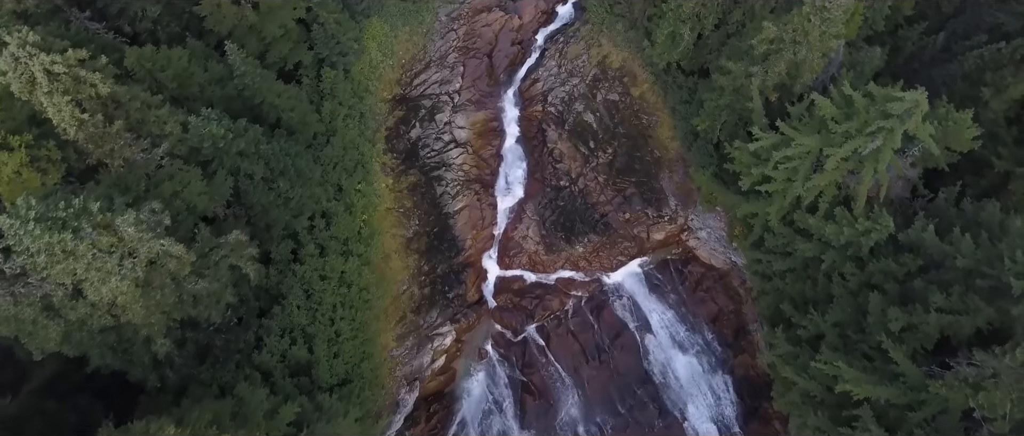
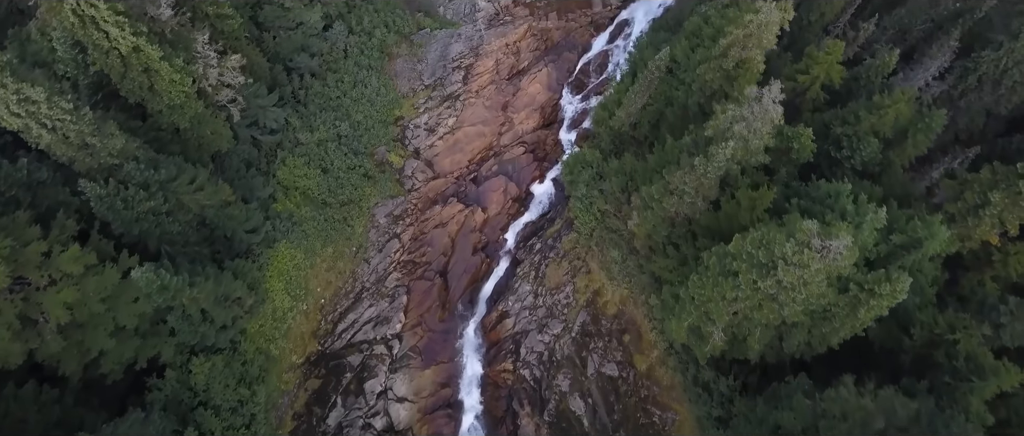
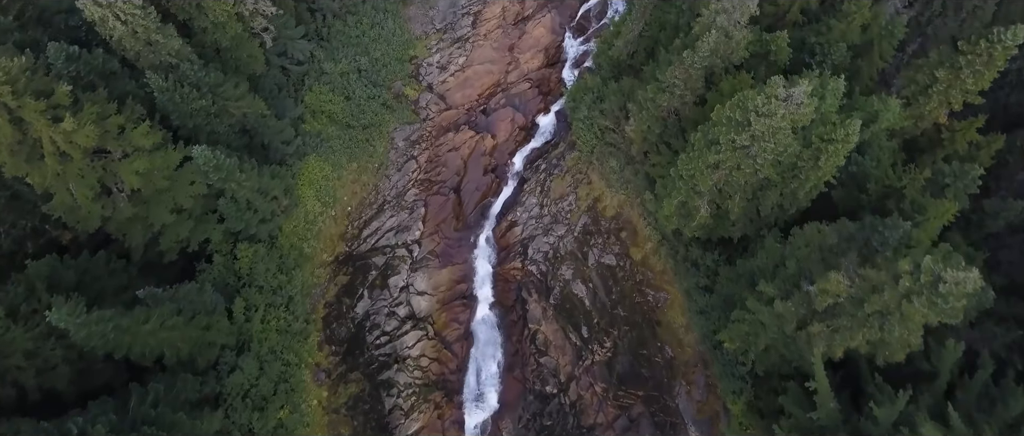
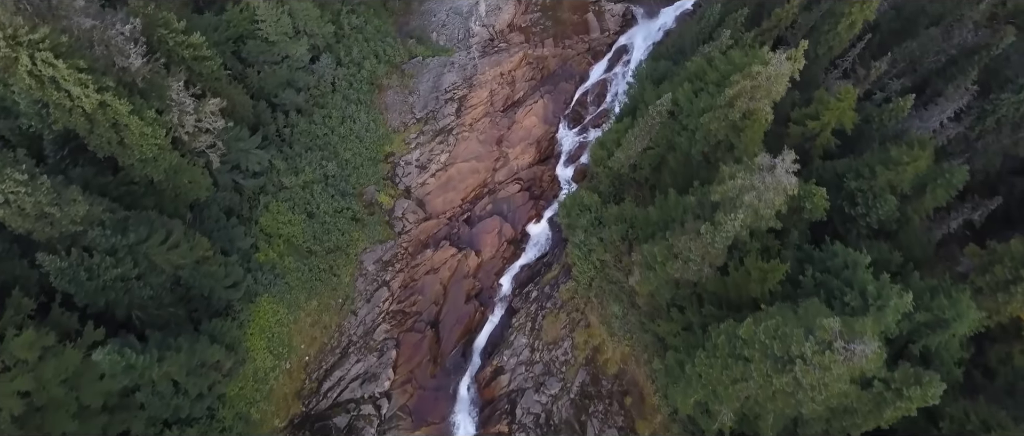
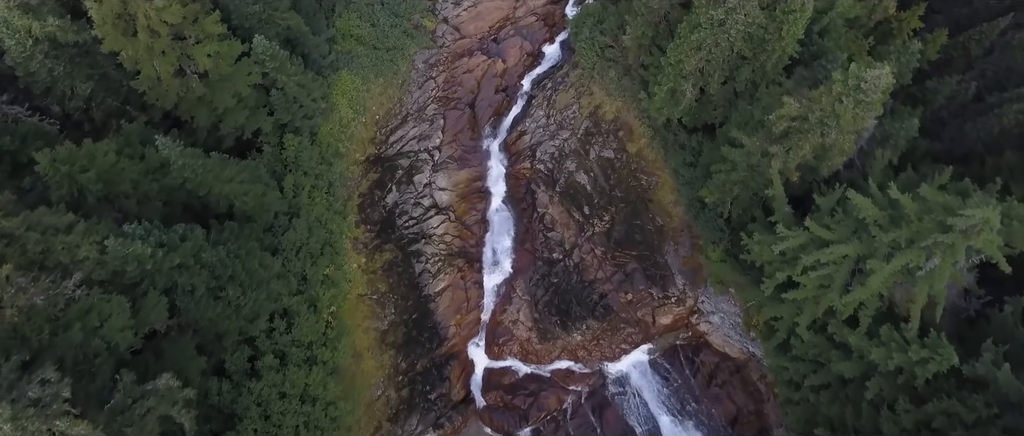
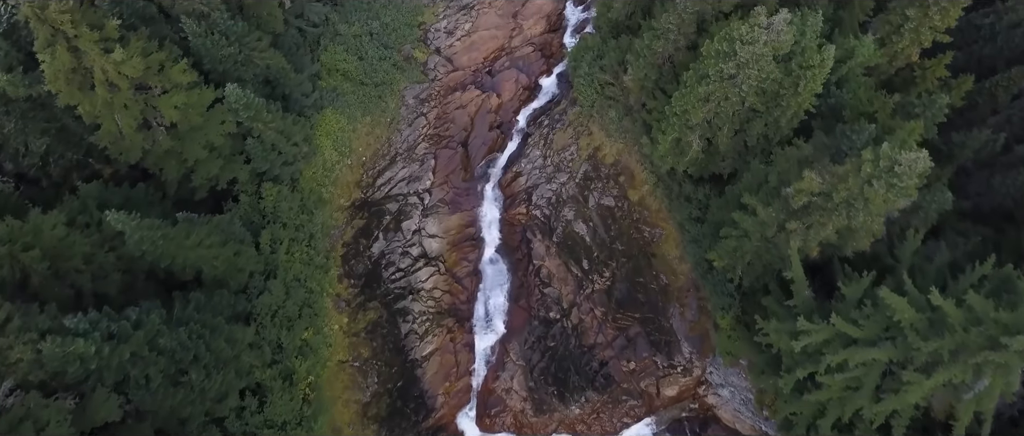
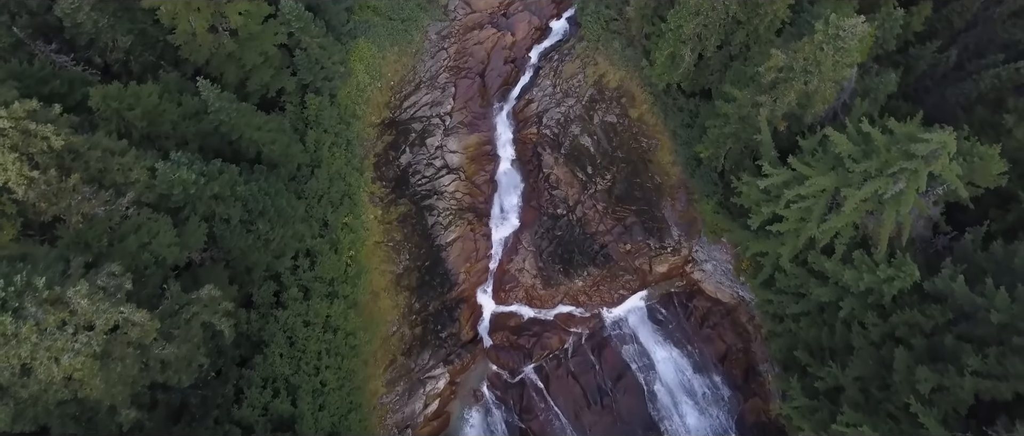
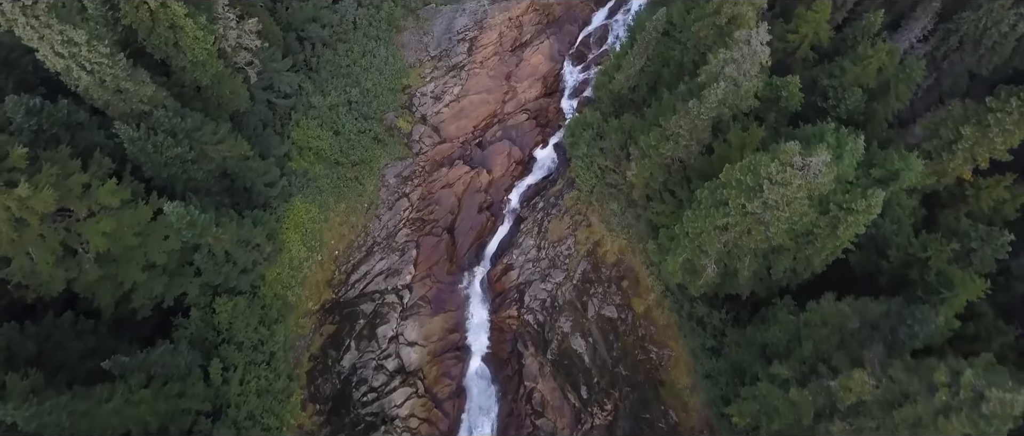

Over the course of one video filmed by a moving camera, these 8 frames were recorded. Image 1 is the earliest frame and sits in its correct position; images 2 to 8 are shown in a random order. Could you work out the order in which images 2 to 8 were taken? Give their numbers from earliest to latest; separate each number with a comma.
7, 5, 6, 3, 8, 2, 4
